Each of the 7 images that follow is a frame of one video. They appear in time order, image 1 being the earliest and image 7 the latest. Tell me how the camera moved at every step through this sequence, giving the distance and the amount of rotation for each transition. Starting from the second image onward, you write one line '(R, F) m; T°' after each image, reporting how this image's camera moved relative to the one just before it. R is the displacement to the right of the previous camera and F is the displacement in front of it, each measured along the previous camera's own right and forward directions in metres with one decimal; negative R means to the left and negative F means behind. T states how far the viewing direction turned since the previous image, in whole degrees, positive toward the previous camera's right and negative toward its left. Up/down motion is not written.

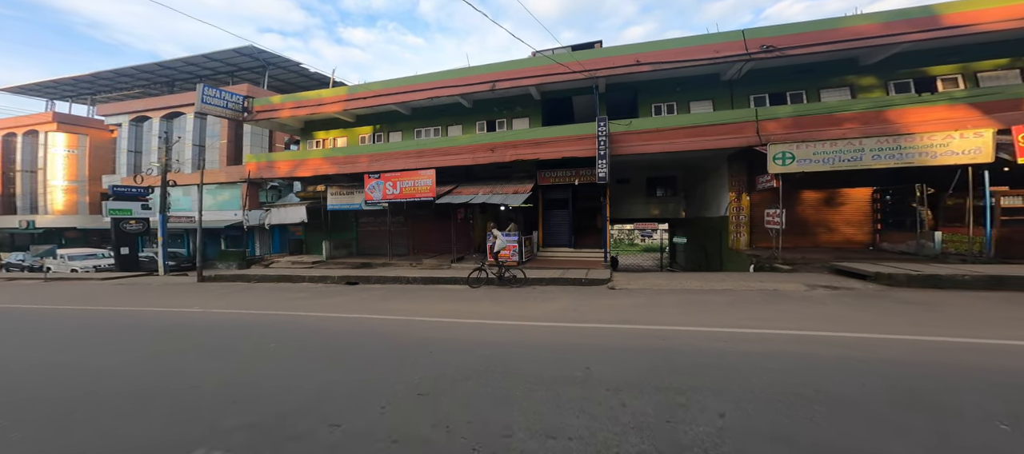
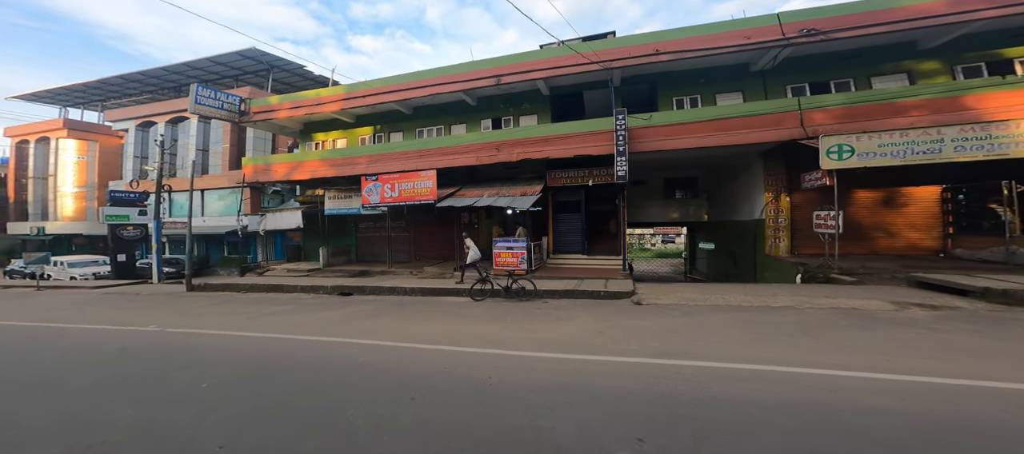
(0.0, +1.3) m; -1°
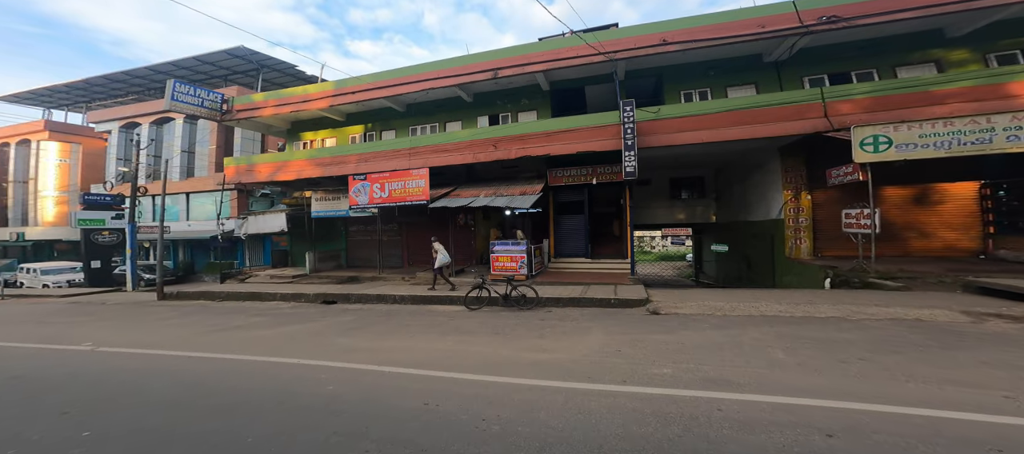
(-0.1, +0.9) m; +1°
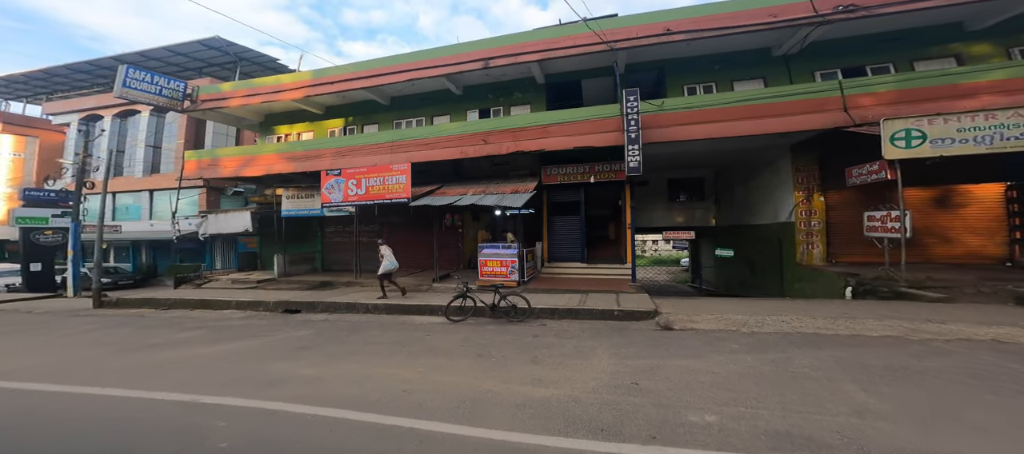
(0.0, +1.1) m; +2°
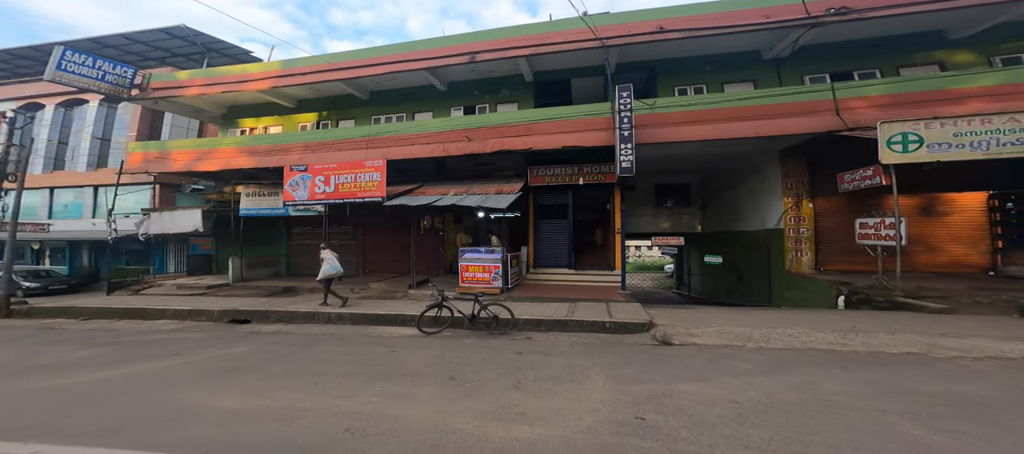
(0.0, +0.7) m; +3°
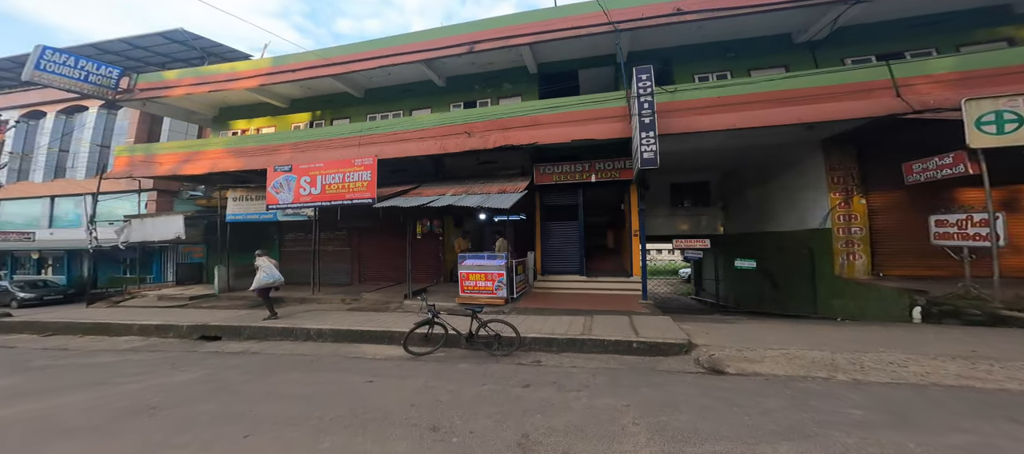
(0.0, +1.1) m; -1°
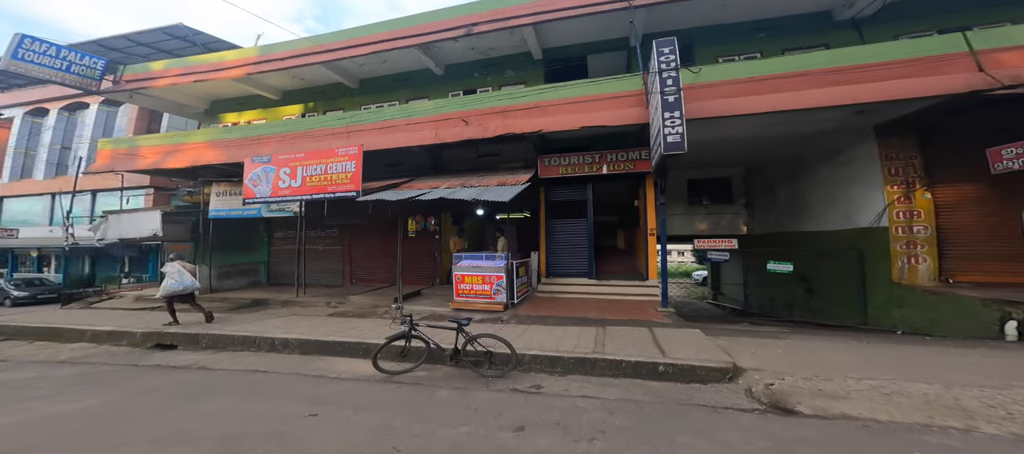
(+0.2, +1.1) m; -1°
